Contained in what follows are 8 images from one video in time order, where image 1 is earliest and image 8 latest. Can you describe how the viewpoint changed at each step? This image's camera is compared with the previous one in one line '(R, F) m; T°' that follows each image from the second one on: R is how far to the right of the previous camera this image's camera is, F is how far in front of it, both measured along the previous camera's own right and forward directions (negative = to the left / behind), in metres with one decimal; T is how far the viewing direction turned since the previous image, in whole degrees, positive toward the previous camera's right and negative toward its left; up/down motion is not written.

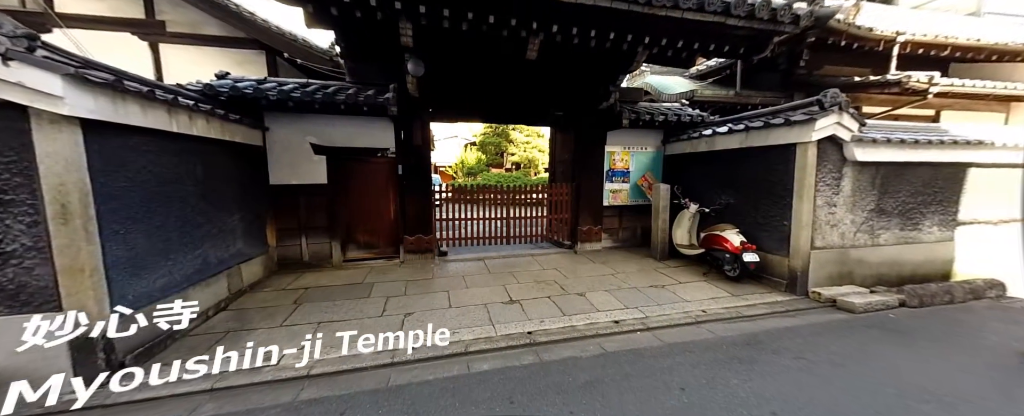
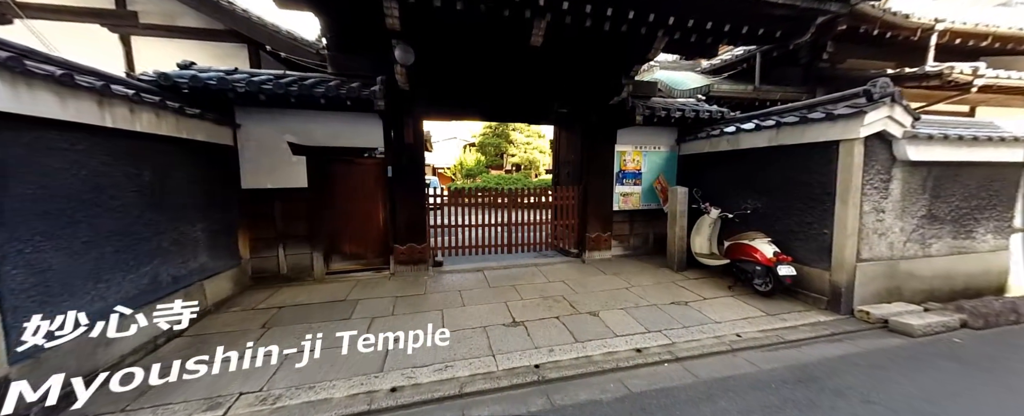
(0.0, +0.5) m; 0°
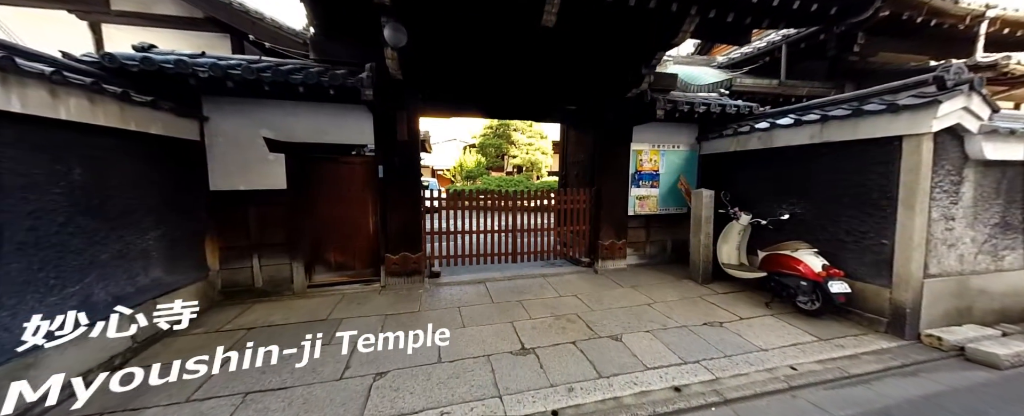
(-0.1, +0.5) m; 0°
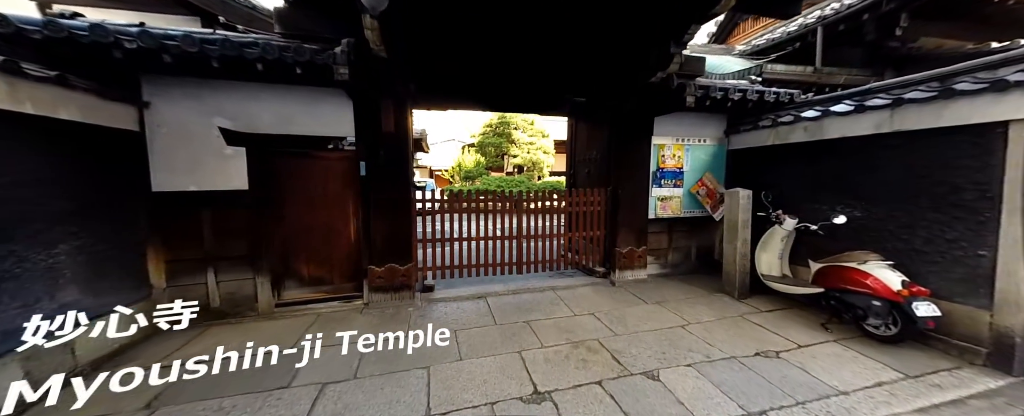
(-0.1, +0.6) m; 0°
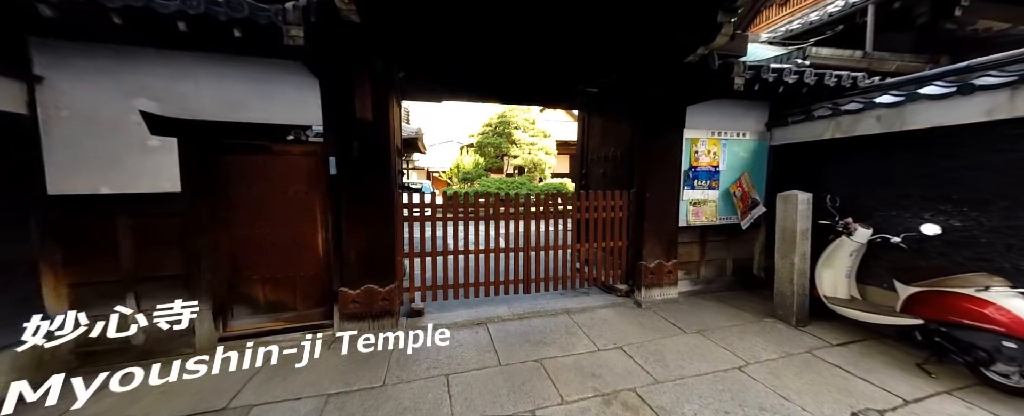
(-0.1, +0.7) m; 0°
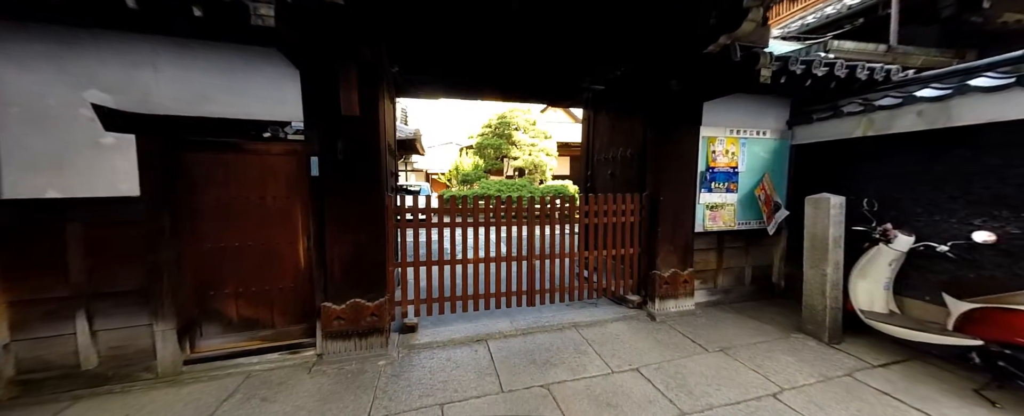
(0.0, +0.3) m; 0°
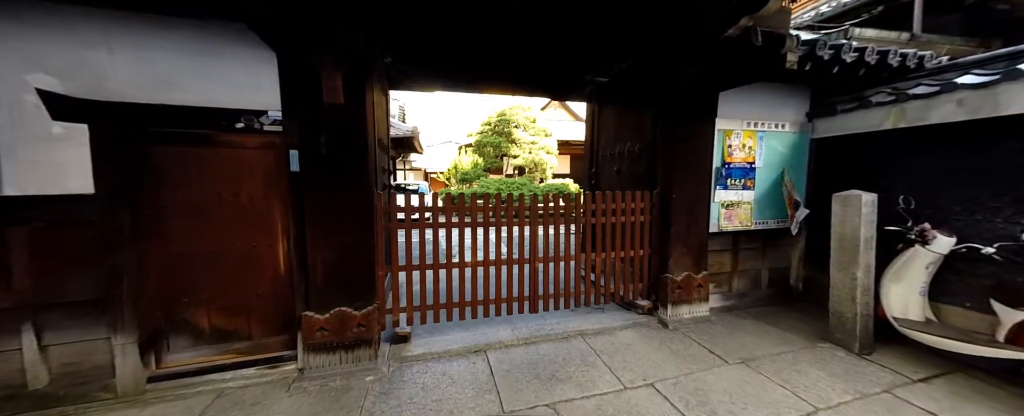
(0.0, +0.2) m; 0°
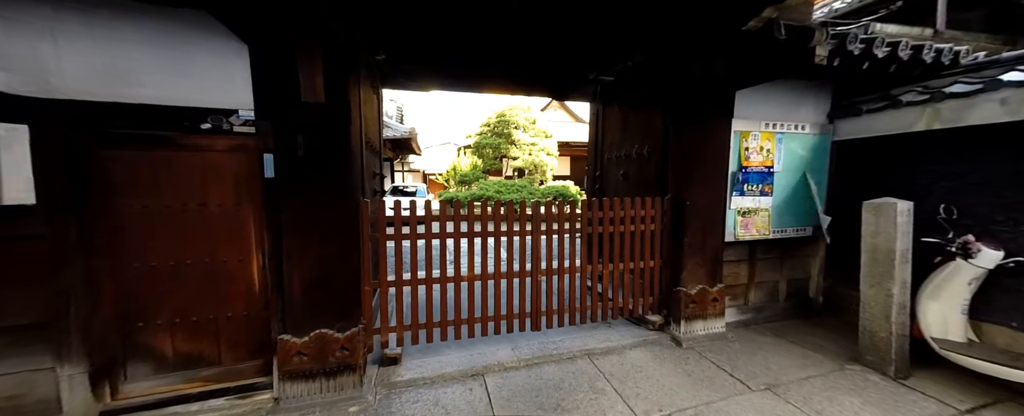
(0.0, +0.2) m; 0°
